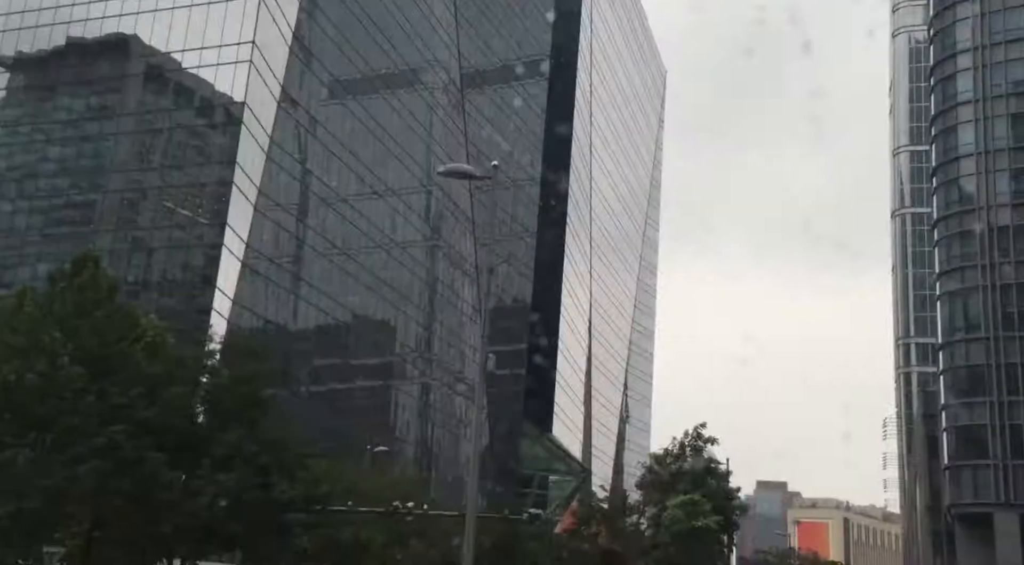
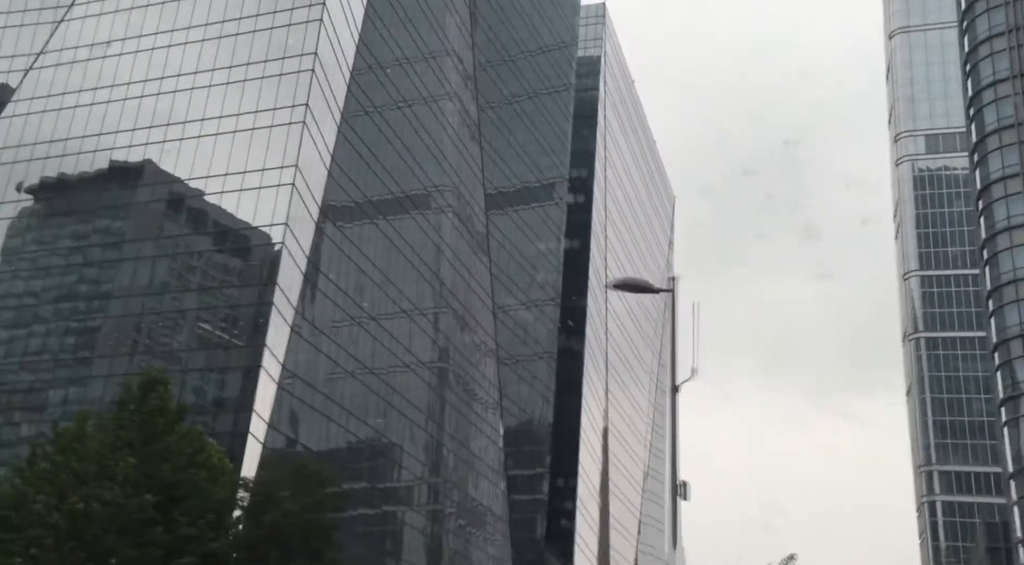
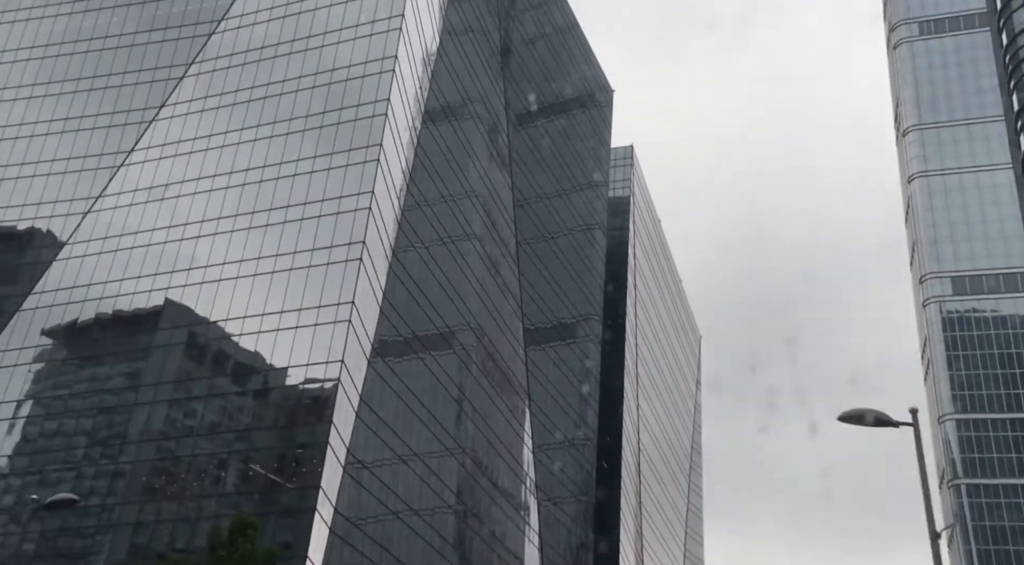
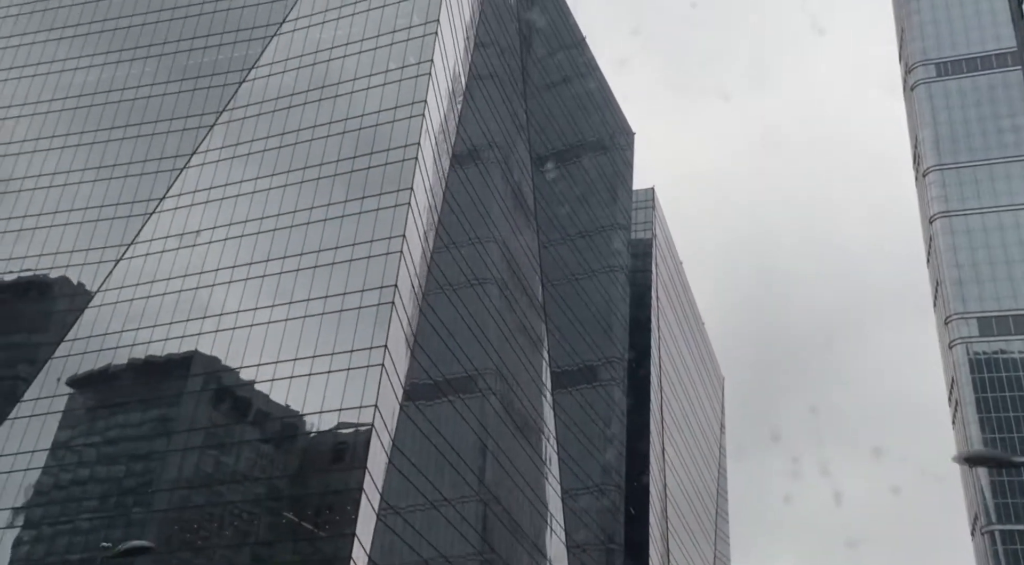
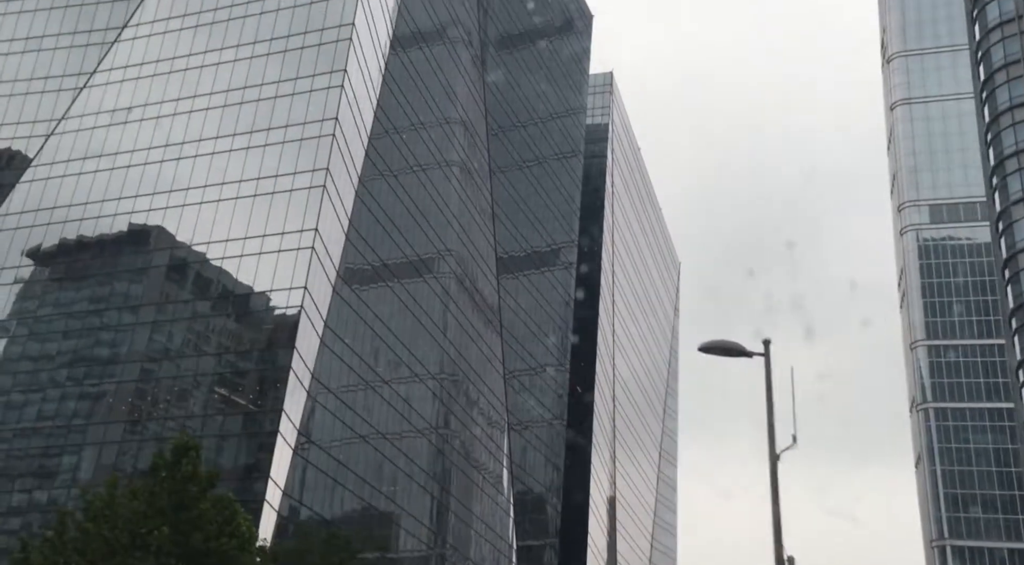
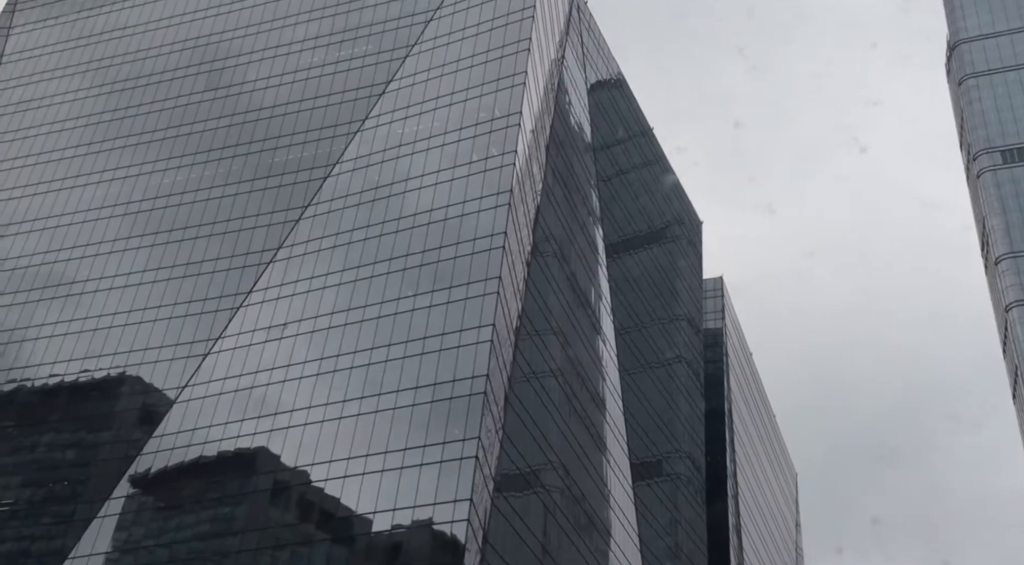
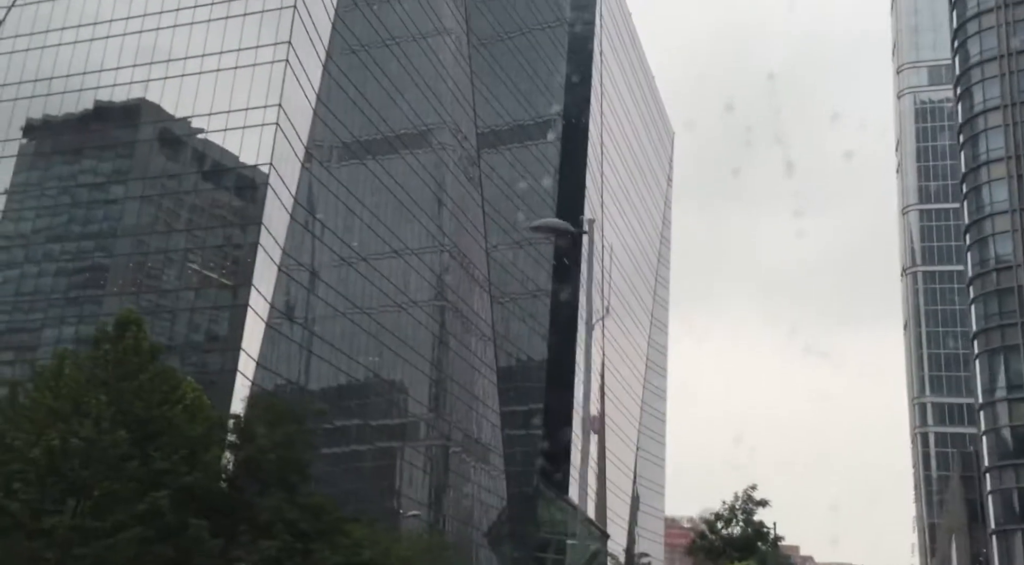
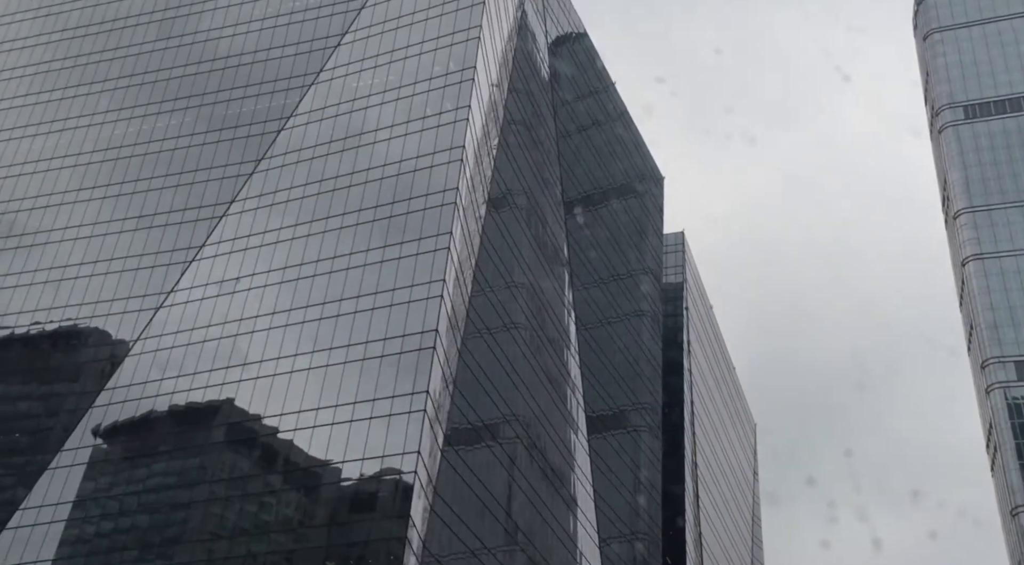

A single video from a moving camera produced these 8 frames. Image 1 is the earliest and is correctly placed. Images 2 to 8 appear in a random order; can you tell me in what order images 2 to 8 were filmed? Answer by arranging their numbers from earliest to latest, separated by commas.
7, 2, 5, 3, 4, 8, 6
